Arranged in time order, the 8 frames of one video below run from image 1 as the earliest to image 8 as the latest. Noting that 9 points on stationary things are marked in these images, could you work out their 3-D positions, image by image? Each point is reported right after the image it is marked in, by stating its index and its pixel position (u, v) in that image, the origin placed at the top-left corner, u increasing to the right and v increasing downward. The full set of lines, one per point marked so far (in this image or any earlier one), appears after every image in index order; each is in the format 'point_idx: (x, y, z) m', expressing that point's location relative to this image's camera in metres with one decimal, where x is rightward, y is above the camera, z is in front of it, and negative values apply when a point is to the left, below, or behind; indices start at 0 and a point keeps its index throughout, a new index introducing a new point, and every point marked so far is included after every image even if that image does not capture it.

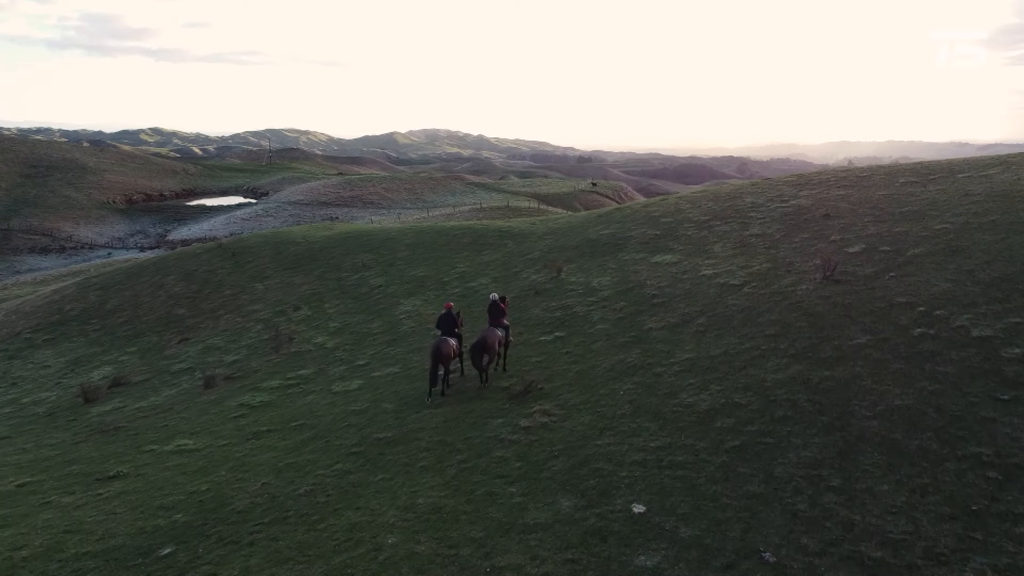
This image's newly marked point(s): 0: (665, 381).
0: (+3.7, -2.3, +19.6) m
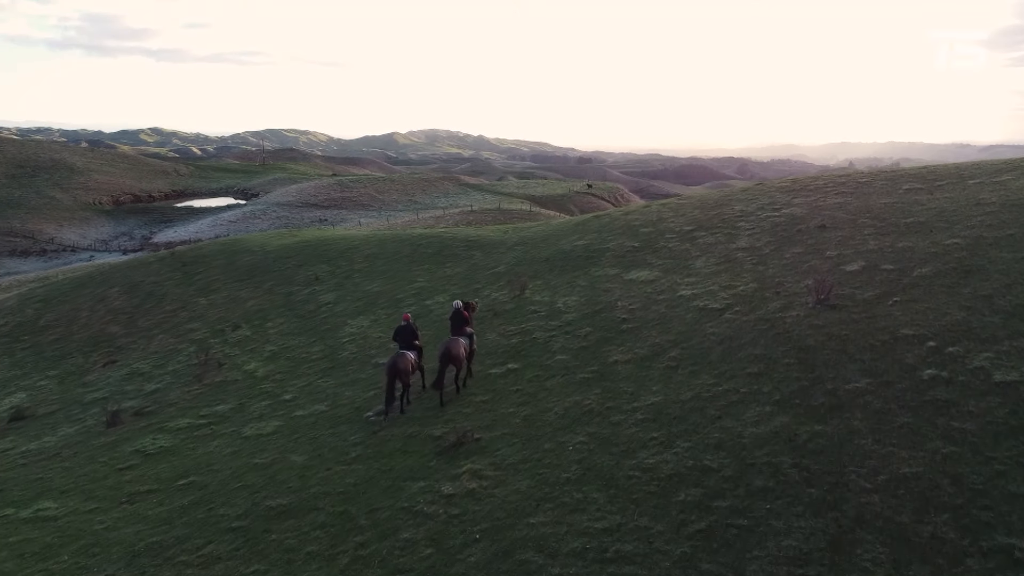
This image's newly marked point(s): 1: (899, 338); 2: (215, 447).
0: (+2.3, -3.0, +16.3) m
1: (+8.7, -1.1, +18.2) m
2: (-7.1, -3.8, +19.2) m
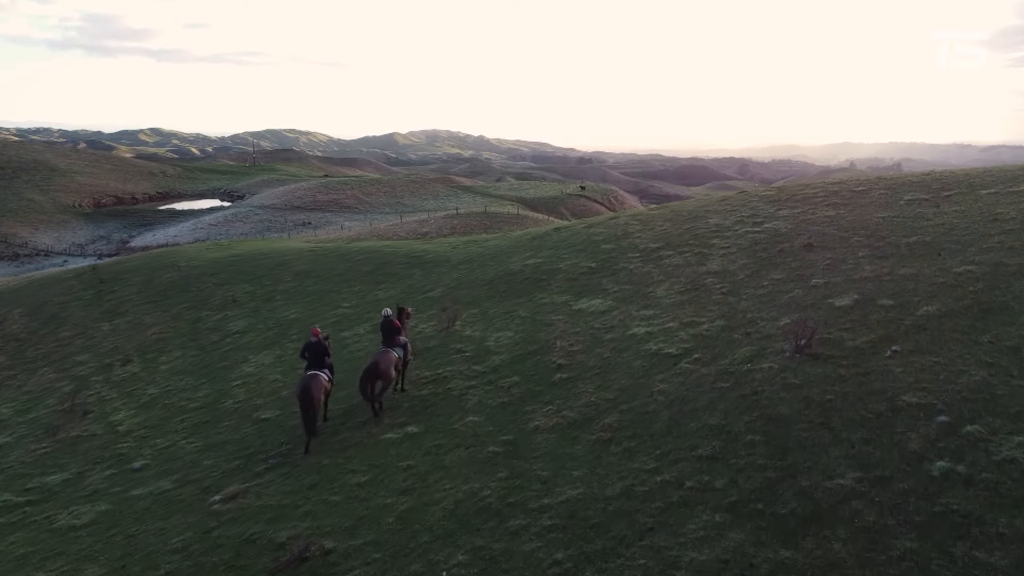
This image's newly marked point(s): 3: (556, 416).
0: (+0.1, -3.9, +11.9) m
1: (+6.6, -2.0, +13.7) m
2: (-9.2, -4.7, +14.7) m
3: (+0.9, -2.6, +16.4) m
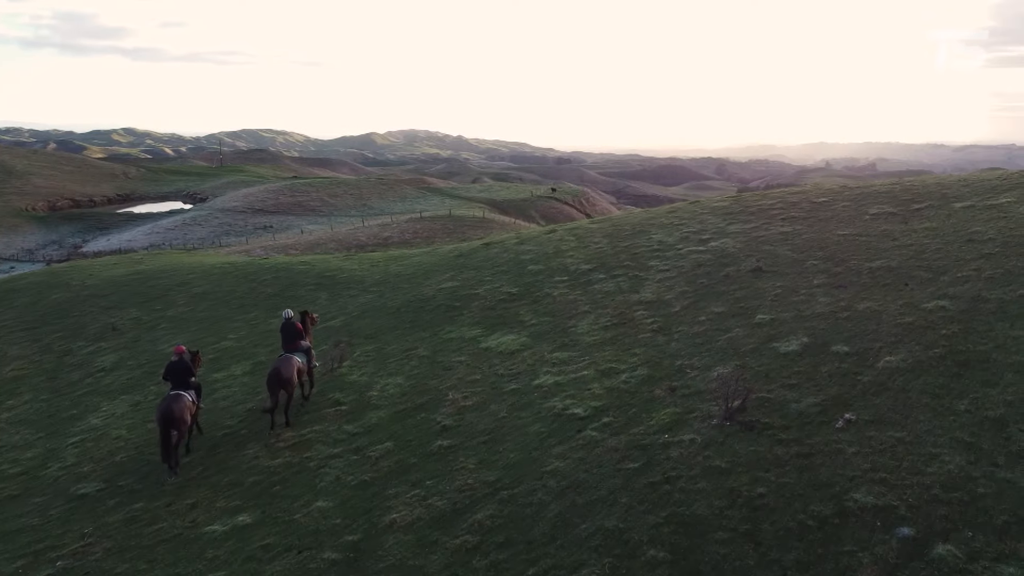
0: (-2.1, -4.7, +8.3) m
1: (+4.3, -2.9, +10.3) m
2: (-11.5, -5.6, +10.9) m
3: (-1.4, -3.5, +12.8) m
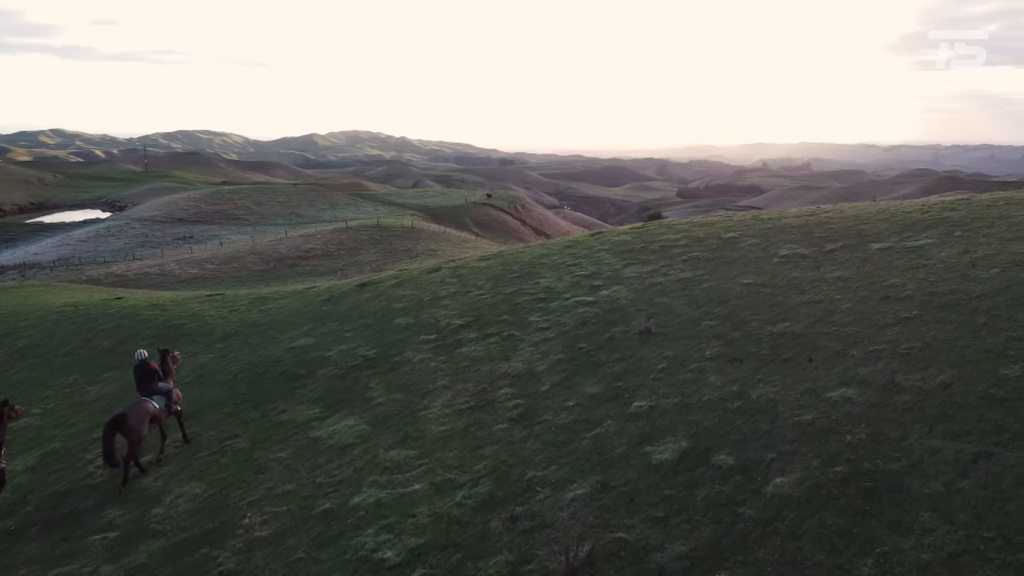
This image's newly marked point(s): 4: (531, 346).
0: (-4.6, -6.3, +4.7) m
1: (+1.7, -4.3, +7.1) m
2: (-14.1, -7.3, +6.7) m
3: (-4.2, -5.0, +9.3) m
4: (+0.4, -1.3, +18.4) m
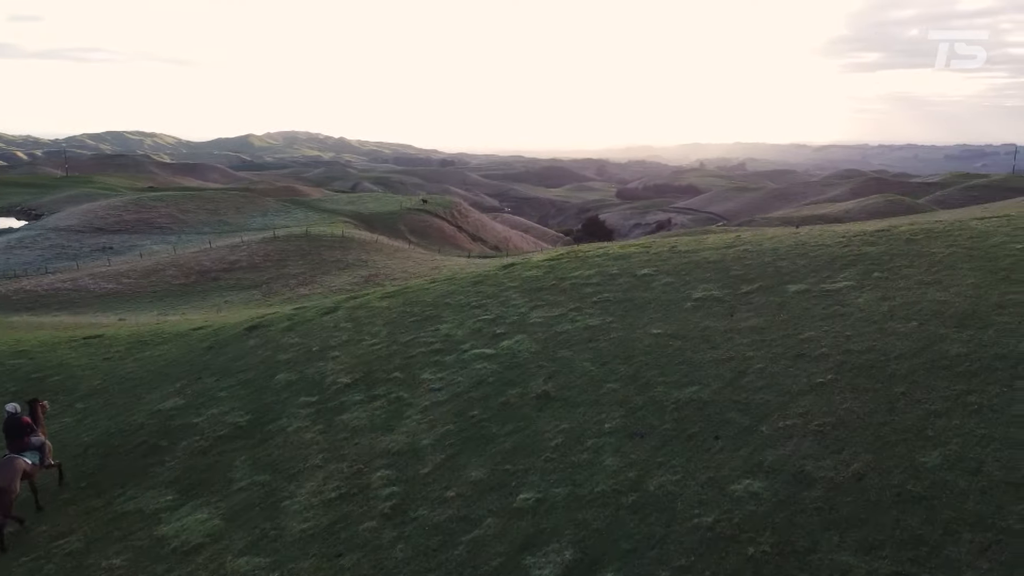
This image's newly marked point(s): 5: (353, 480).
0: (-5.9, -7.6, +2.5) m
1: (+0.2, -5.5, +5.4) m
2: (-15.5, -8.7, +3.8) m
3: (-5.9, -6.3, +7.1) m
4: (-1.9, -2.6, +16.5) m
5: (-2.8, -3.5, +14.5) m
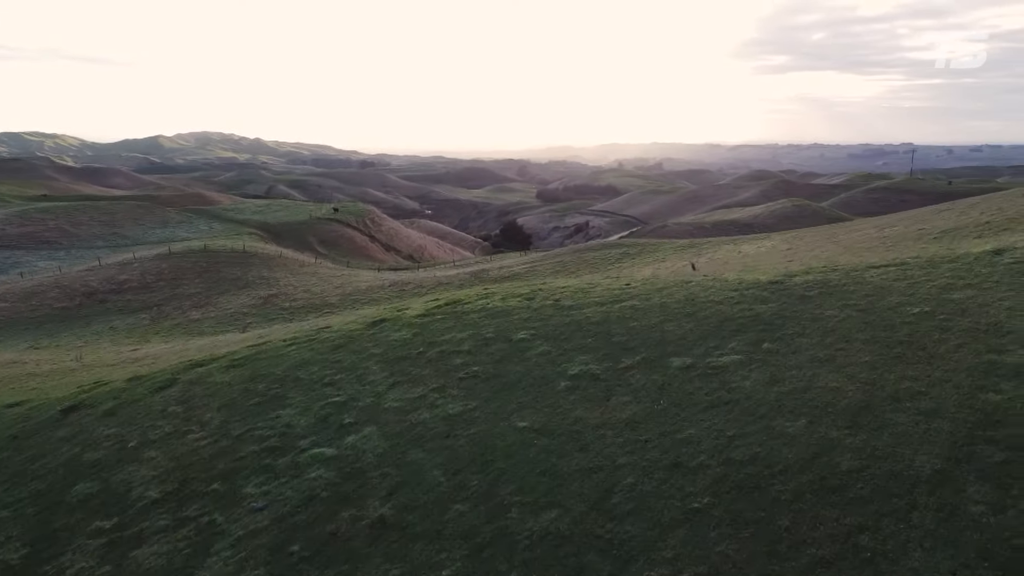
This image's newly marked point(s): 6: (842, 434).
0: (-7.3, -9.5, -0.7) m
1: (-1.6, -7.3, +2.7) m
2: (-17.0, -10.8, -0.3) m
3: (-7.8, -8.2, +3.9) m
4: (-4.8, -4.4, +13.6) m
5: (-5.5, -5.3, +11.5) m
6: (+5.6, -2.5, +13.6) m
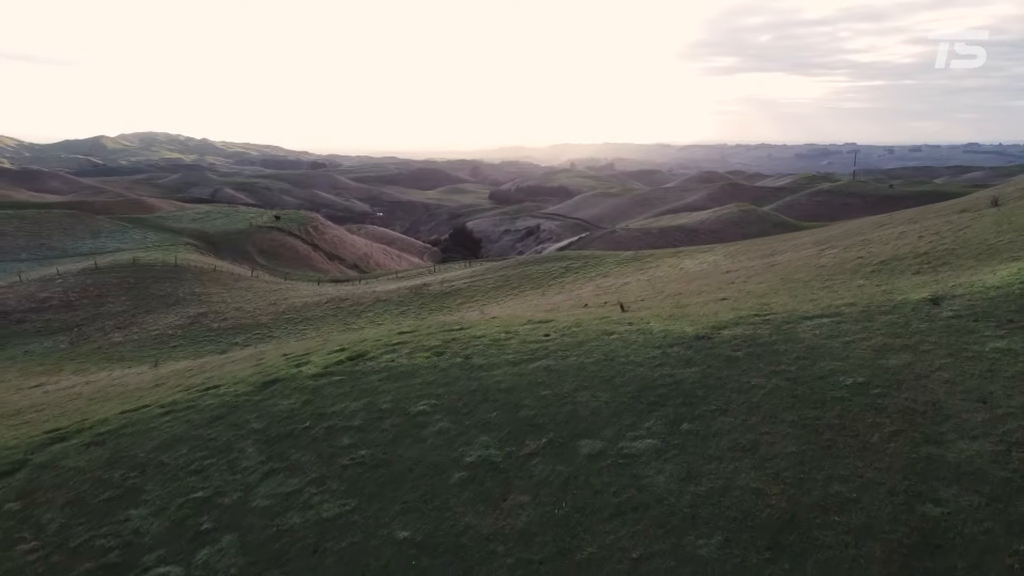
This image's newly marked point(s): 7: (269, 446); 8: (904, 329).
0: (-8.4, -11.1, -3.3) m
1: (-2.9, -8.9, +0.4) m
2: (-18.1, -12.5, -3.4) m
3: (-9.1, -9.8, +1.2) m
4: (-6.7, -6.0, +11.1) m
5: (-7.3, -6.9, +9.0) m
6: (+3.6, -3.9, +11.6) m
7: (-5.4, -3.6, +18.0) m
8: (+9.5, -1.0, +19.4) m
